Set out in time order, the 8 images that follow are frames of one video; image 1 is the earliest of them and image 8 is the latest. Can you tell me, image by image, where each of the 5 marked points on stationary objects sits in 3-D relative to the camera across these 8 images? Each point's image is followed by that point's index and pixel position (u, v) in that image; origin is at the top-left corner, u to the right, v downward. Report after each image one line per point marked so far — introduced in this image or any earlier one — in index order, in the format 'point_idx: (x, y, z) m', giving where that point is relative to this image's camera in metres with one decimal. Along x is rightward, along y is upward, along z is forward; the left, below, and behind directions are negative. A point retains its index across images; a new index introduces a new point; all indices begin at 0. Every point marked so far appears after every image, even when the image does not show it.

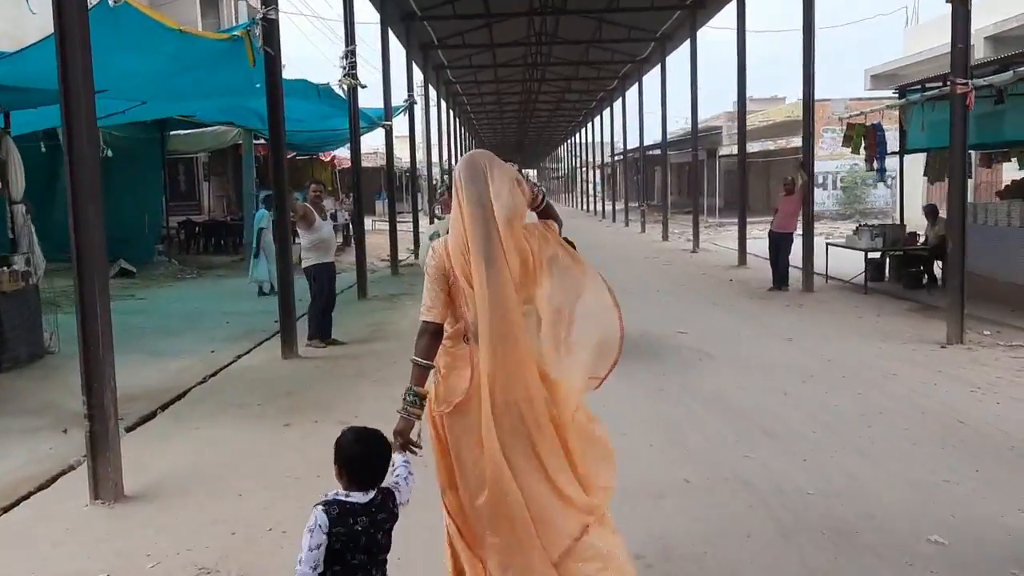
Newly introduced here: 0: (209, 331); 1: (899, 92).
0: (-3.5, -0.5, +10.1) m
1: (+5.7, +2.8, +12.7) m
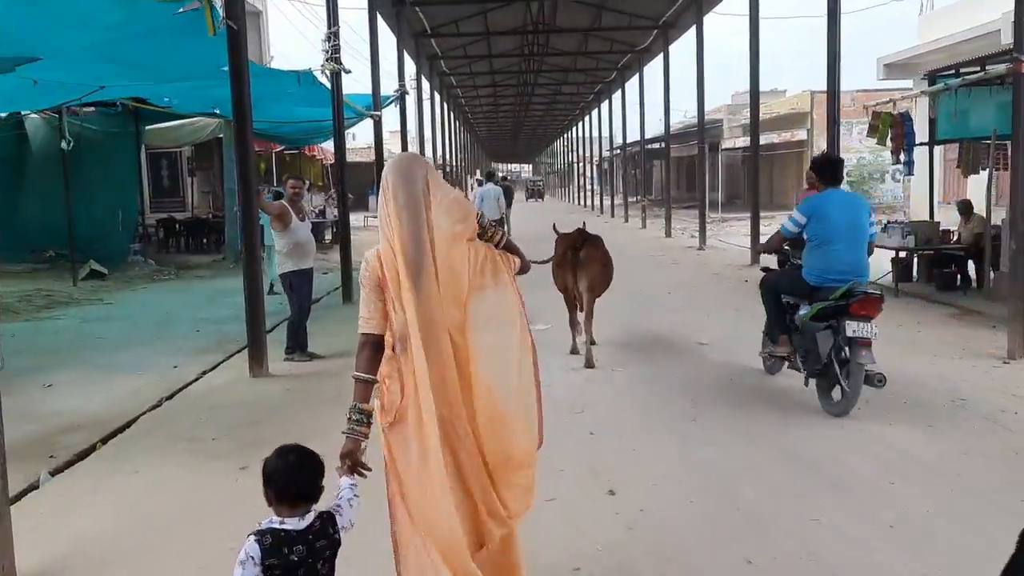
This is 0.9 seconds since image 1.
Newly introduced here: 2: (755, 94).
0: (-3.5, -0.6, +9.1) m
1: (+5.6, +2.8, +11.7) m
2: (+3.9, +3.1, +13.8) m
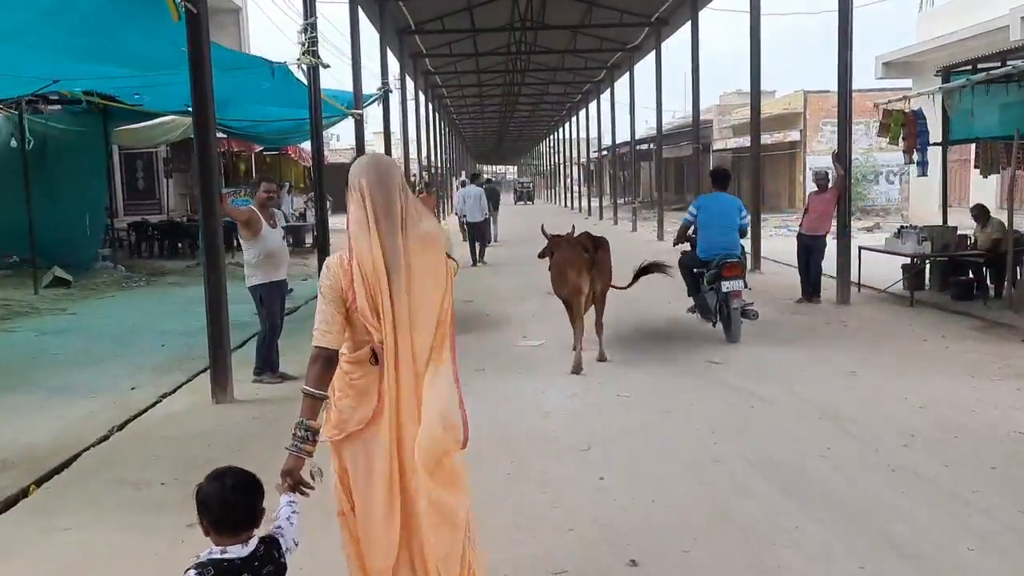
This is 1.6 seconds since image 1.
0: (-3.6, -0.7, +8.4) m
1: (+5.5, +2.7, +11.1) m
2: (+3.7, +3.0, +13.1) m
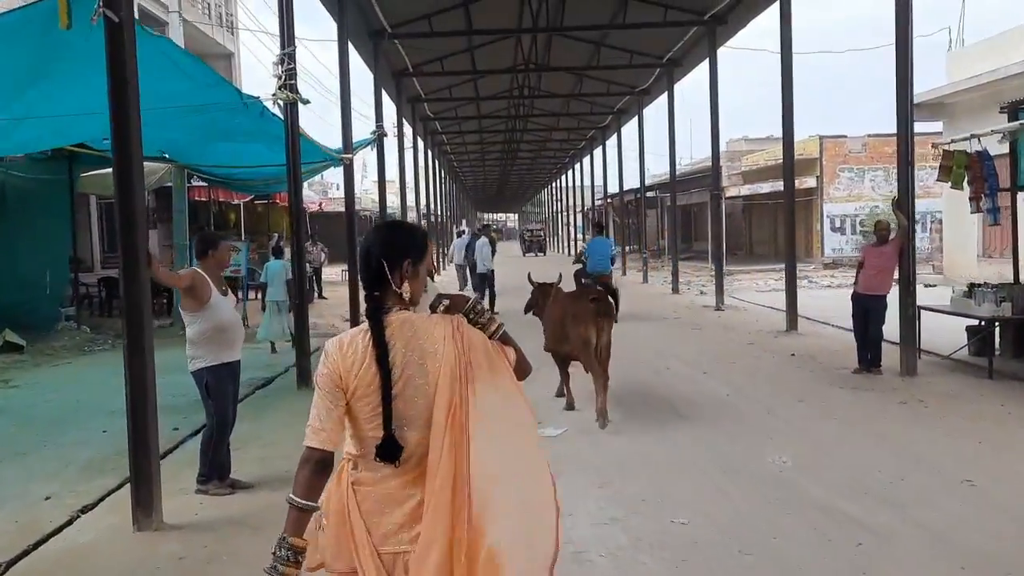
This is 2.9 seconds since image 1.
0: (-3.5, -1.3, +6.9) m
1: (+5.6, +2.0, +9.8) m
2: (+3.8, +2.1, +11.8) m
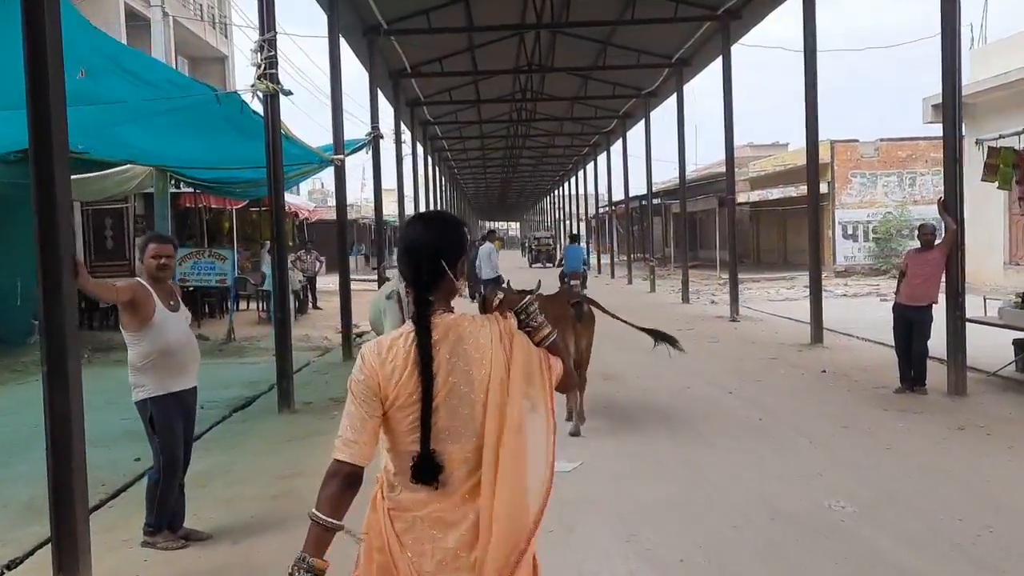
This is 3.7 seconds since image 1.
0: (-3.5, -1.4, +6.0) m
1: (+5.6, +1.9, +9.0) m
2: (+3.8, +2.0, +11.0) m
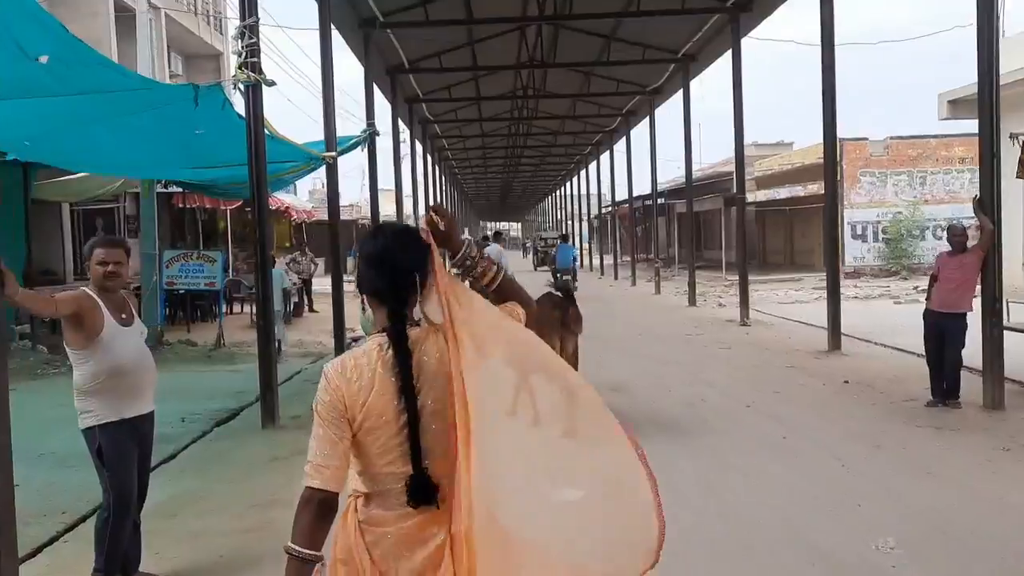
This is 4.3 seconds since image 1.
0: (-3.5, -1.4, +5.4) m
1: (+5.6, +1.8, +8.4) m
2: (+3.8, +2.0, +10.4) m
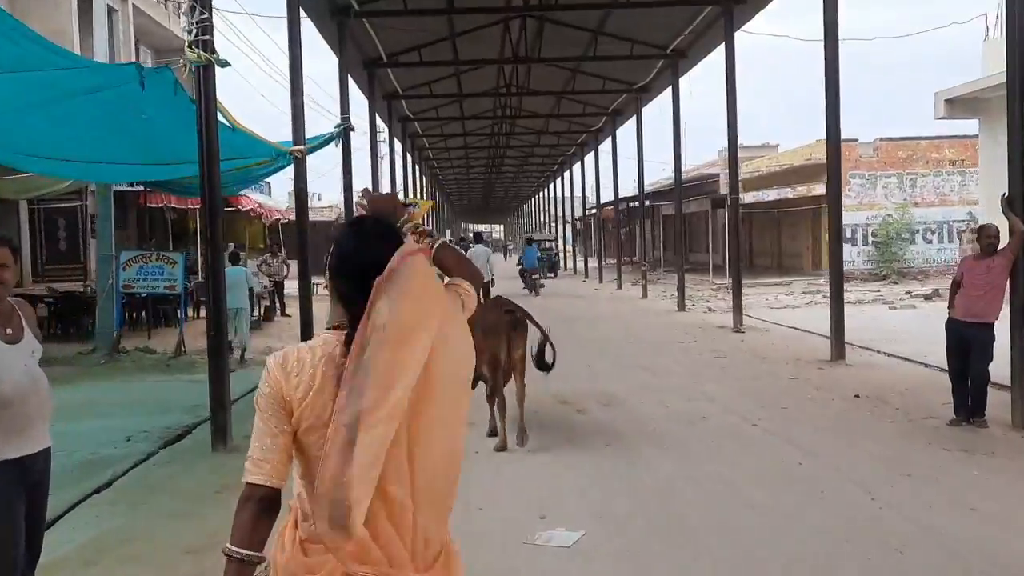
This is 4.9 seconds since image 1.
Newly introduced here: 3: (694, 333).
0: (-3.6, -1.5, +4.6) m
1: (+5.5, +1.8, +7.8) m
2: (+3.7, +1.9, +9.8) m
3: (+2.9, -0.7, +13.7) m
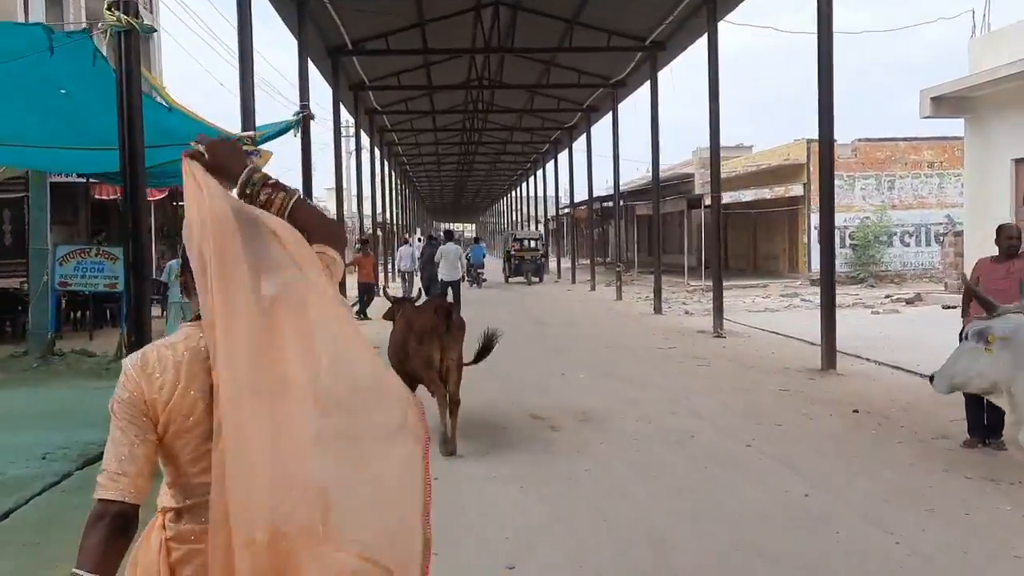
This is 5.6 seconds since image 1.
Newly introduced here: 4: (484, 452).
0: (-3.7, -1.5, +3.8) m
1: (+5.2, +1.7, +7.2) m
2: (+3.3, +1.9, +9.1) m
3: (+2.4, -0.7, +13.0) m
4: (-0.2, -1.2, +6.2) m
